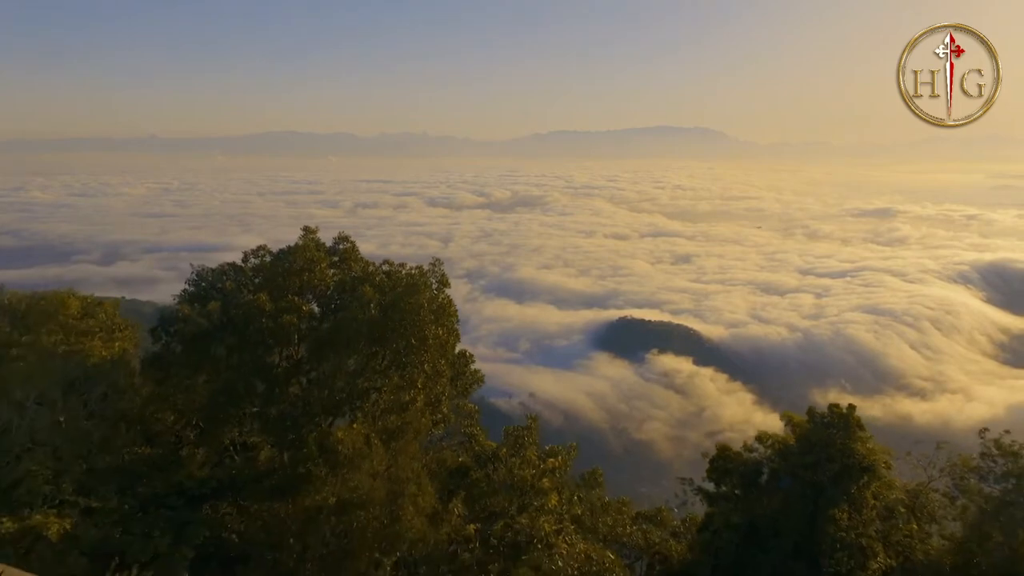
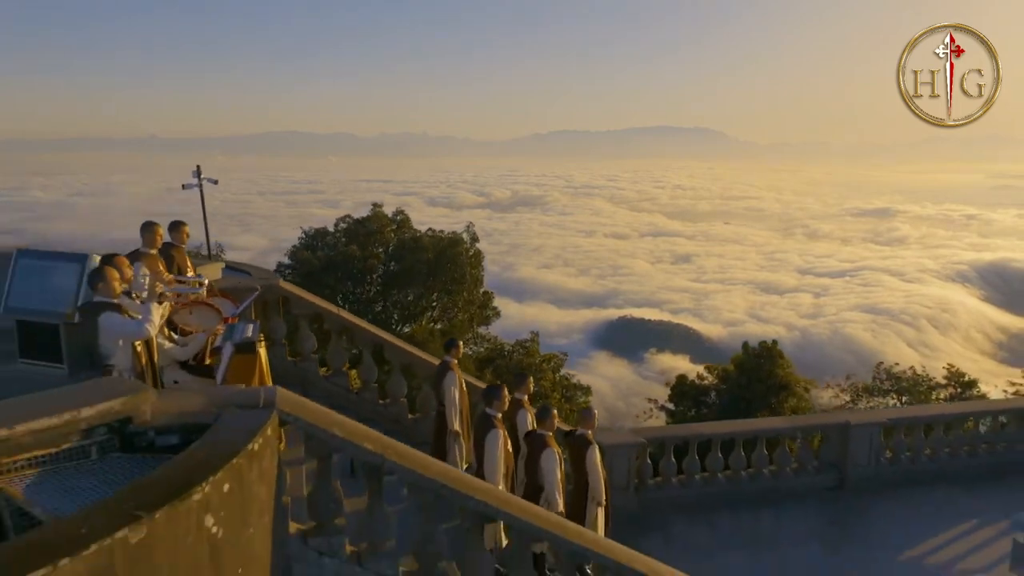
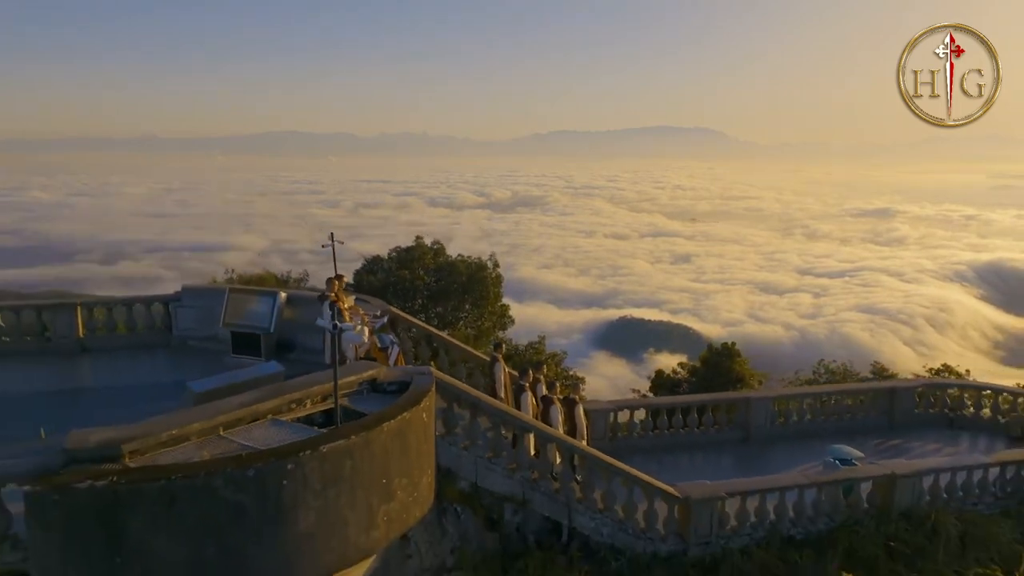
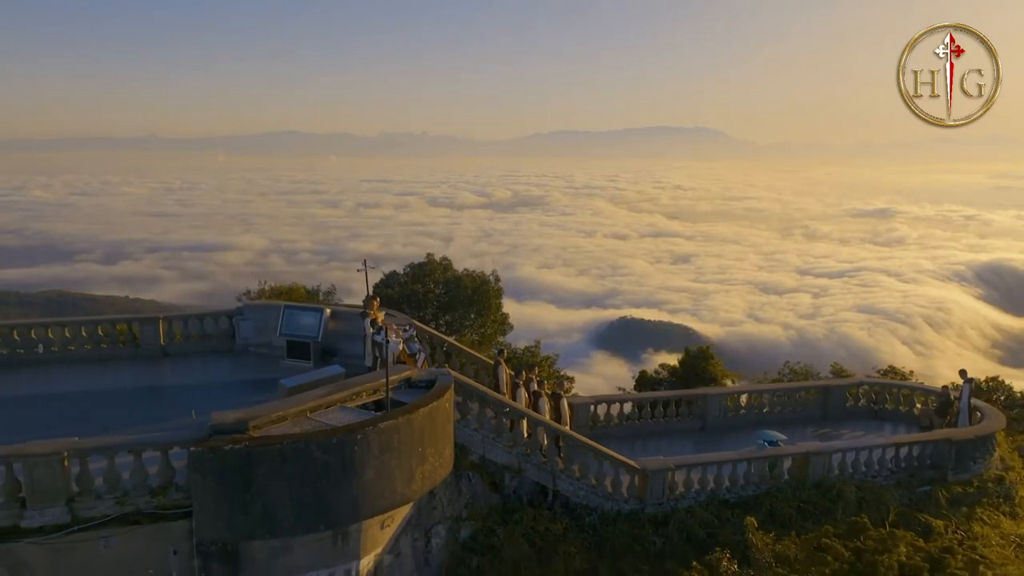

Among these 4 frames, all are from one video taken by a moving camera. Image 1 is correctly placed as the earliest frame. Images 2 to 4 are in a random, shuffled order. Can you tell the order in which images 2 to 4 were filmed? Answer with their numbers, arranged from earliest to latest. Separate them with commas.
2, 3, 4
